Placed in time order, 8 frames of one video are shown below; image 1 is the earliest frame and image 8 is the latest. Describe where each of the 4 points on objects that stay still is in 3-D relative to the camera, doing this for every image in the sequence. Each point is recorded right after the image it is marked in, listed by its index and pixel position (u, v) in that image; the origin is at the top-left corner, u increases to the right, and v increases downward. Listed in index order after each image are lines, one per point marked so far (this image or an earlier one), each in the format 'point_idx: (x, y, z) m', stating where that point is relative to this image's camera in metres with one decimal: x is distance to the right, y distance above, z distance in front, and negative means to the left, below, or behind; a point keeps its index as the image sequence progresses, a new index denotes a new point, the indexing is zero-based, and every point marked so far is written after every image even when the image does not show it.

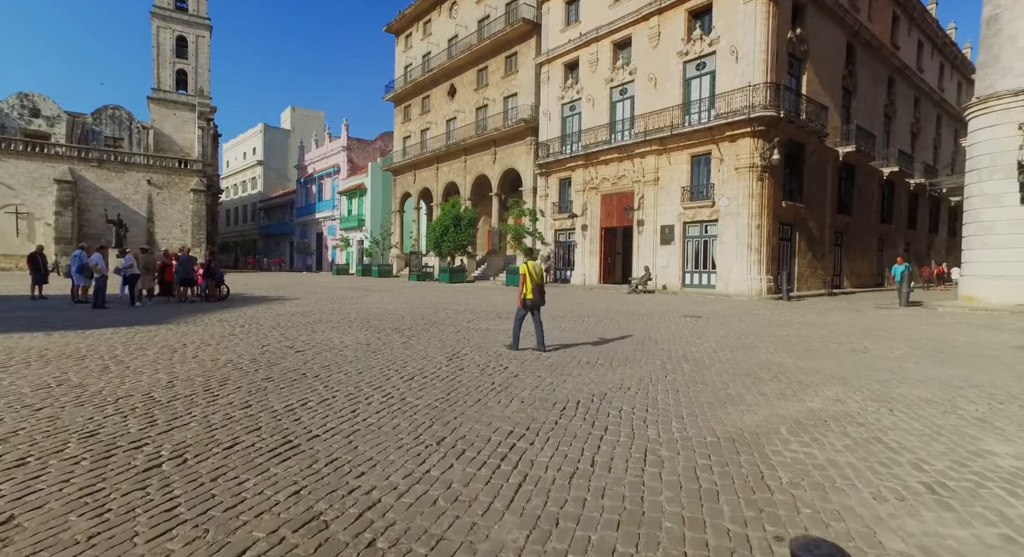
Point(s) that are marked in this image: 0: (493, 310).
0: (-0.6, -1.0, +15.5) m
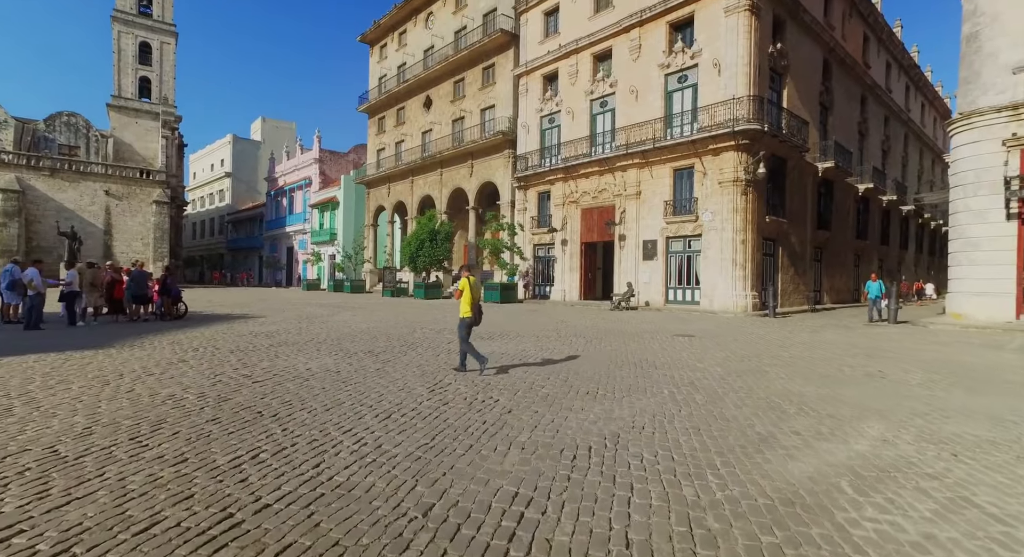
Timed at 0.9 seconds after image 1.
0: (-1.1, -1.5, +14.7) m
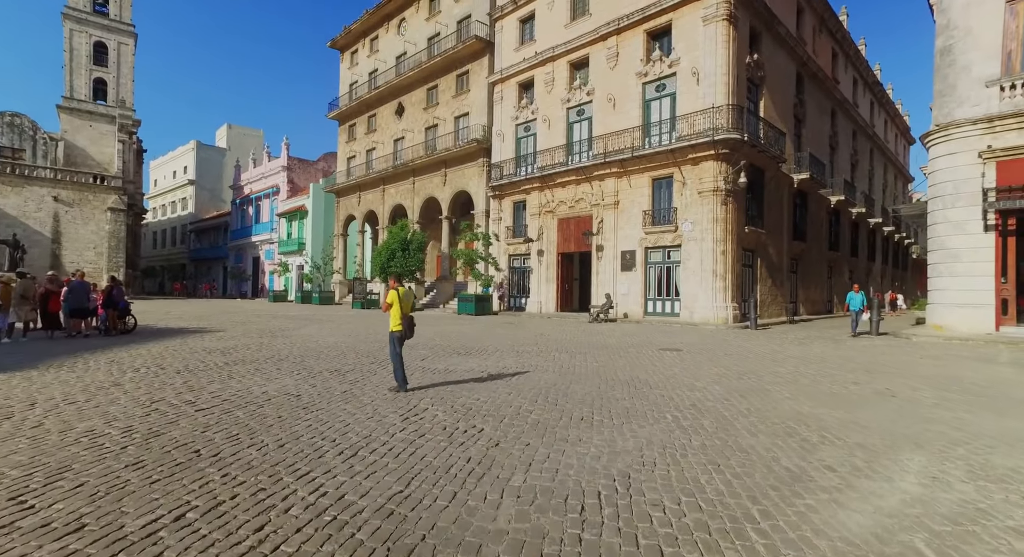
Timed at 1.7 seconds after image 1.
0: (-1.8, -1.8, +13.8) m
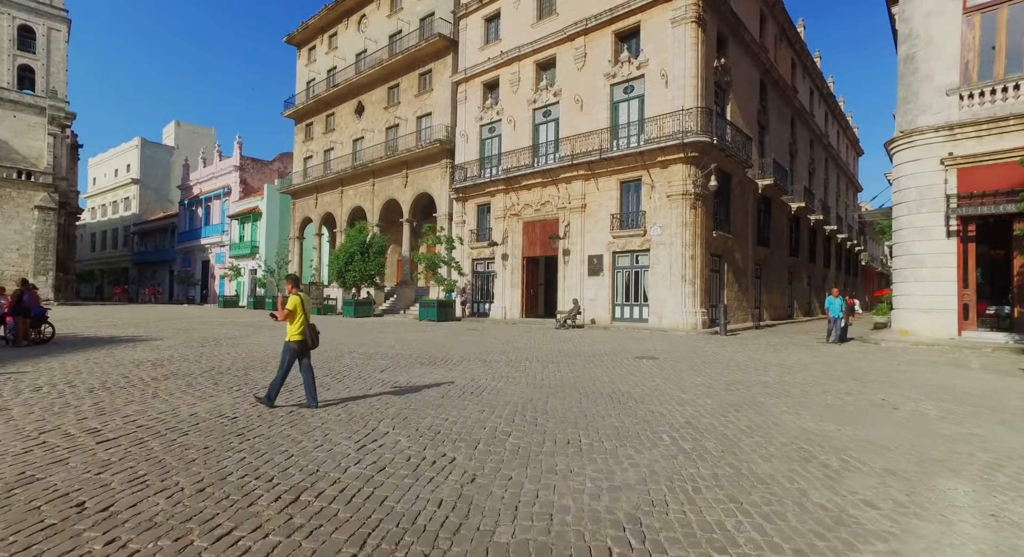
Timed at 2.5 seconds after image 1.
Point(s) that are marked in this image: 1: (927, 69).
0: (-2.6, -1.9, +12.8) m
1: (+11.6, +5.9, +13.8) m
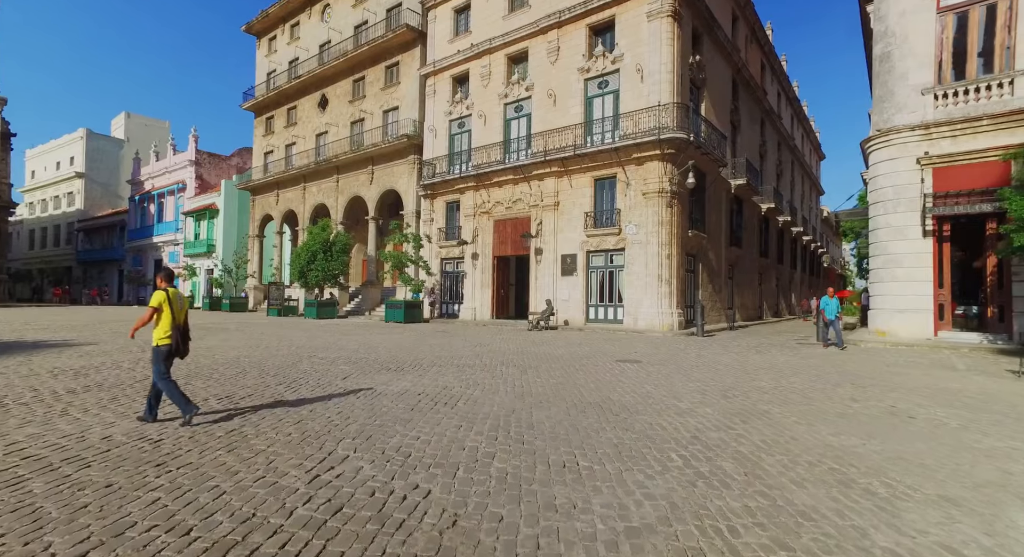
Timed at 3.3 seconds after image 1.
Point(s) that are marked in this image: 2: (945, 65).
0: (-3.3, -1.9, +11.9) m
1: (+10.9, +5.9, +13.7) m
2: (+11.6, +5.7, +13.2) m
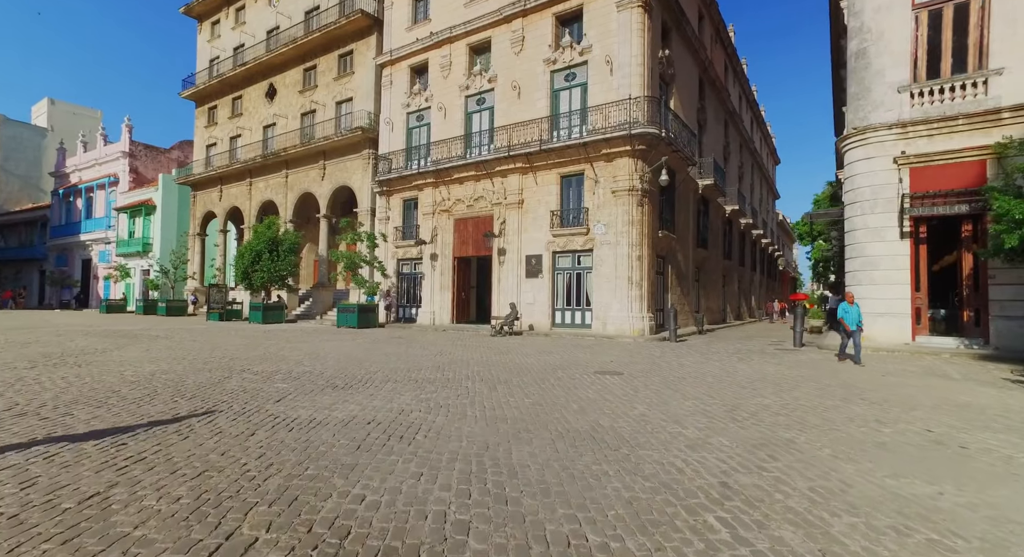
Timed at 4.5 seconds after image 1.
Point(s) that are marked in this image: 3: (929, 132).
0: (-4.0, -1.9, +10.3) m
1: (+10.0, +5.8, +13.4) m
2: (+10.8, +5.7, +12.9) m
3: (+10.7, +3.8, +12.6) m
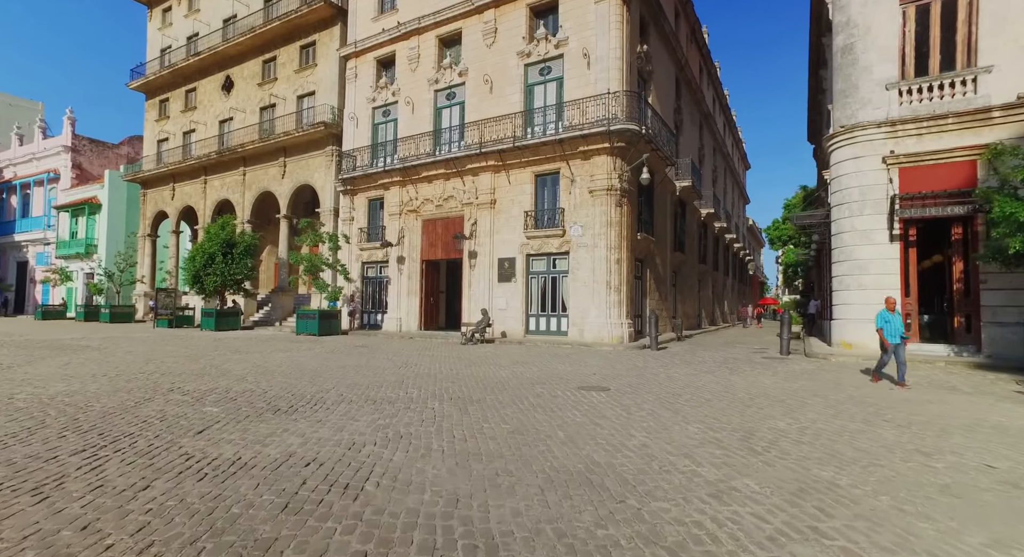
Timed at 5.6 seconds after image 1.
0: (-4.5, -2.0, +8.9) m
1: (+9.3, +5.7, +12.9) m
2: (+10.1, +5.6, +12.5) m
3: (+10.0, +3.6, +12.2) m
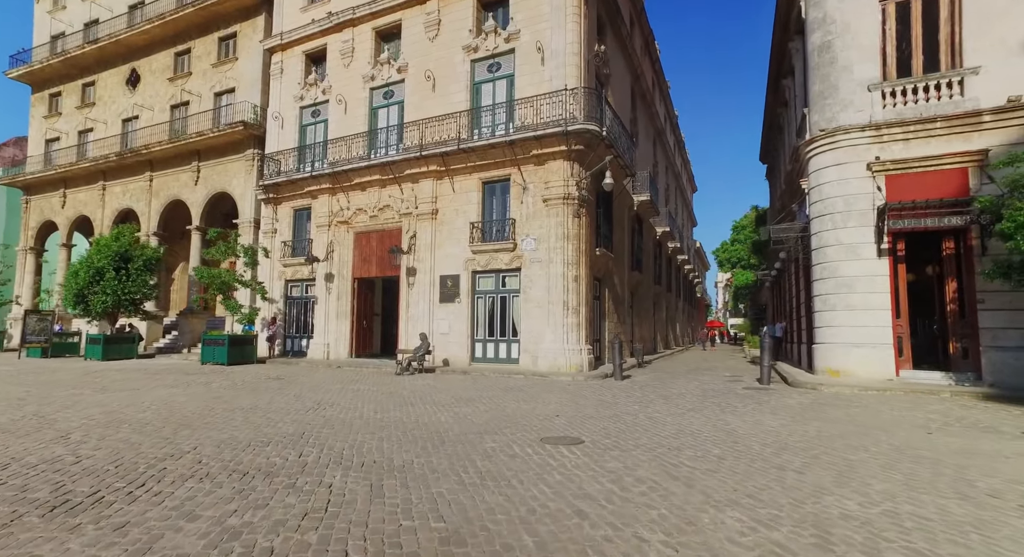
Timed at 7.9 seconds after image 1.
0: (-5.3, -2.1, +6.0) m
1: (+8.0, +5.2, +11.8) m
2: (+8.8, +5.1, +11.5) m
3: (+8.8, +3.2, +11.1) m
